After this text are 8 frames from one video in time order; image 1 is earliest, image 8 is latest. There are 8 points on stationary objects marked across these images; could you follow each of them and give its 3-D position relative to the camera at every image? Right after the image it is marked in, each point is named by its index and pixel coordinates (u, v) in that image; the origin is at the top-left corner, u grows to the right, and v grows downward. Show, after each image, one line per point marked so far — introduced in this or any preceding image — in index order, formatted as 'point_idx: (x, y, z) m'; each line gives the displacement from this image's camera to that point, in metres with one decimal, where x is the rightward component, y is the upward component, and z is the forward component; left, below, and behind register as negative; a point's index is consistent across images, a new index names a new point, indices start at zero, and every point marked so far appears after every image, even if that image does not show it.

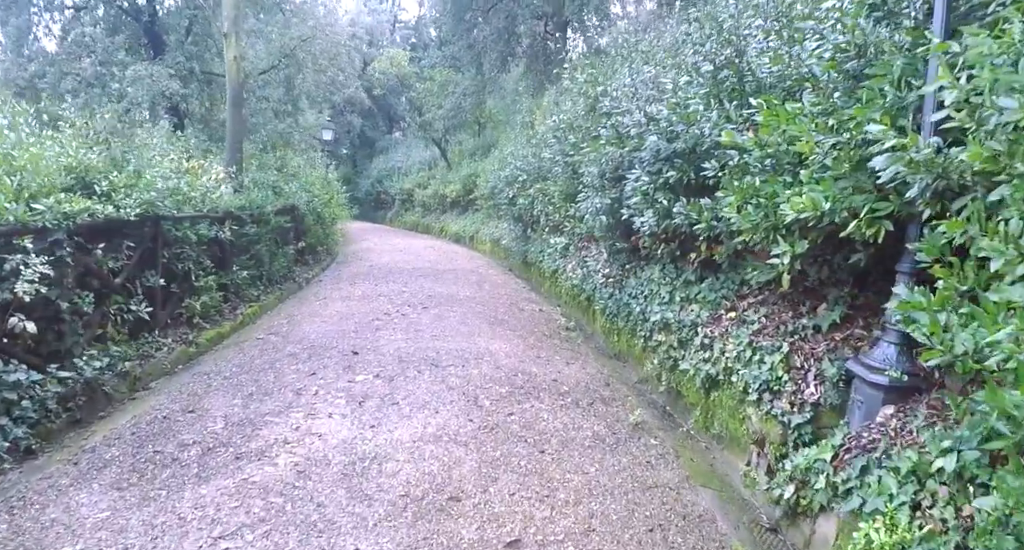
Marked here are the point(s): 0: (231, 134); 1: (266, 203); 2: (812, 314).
0: (-4.3, +2.2, +9.2) m
1: (-3.5, +1.0, +8.6) m
2: (+1.9, -0.2, +3.9) m
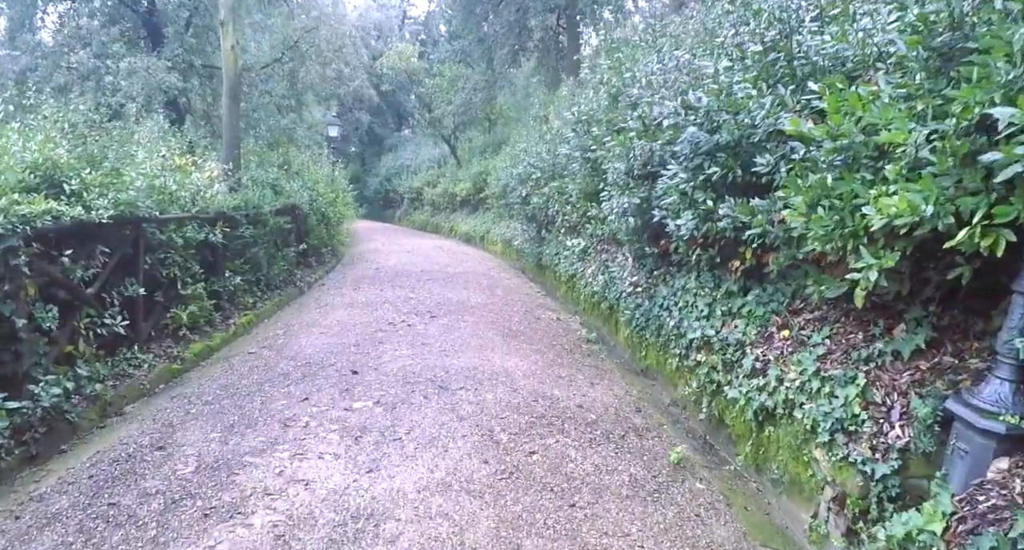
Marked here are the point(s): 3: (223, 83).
0: (-4.1, +2.1, +8.7) m
1: (-3.3, +0.9, +8.0) m
2: (+2.0, -0.3, +3.3) m
3: (-4.1, +2.7, +8.7) m
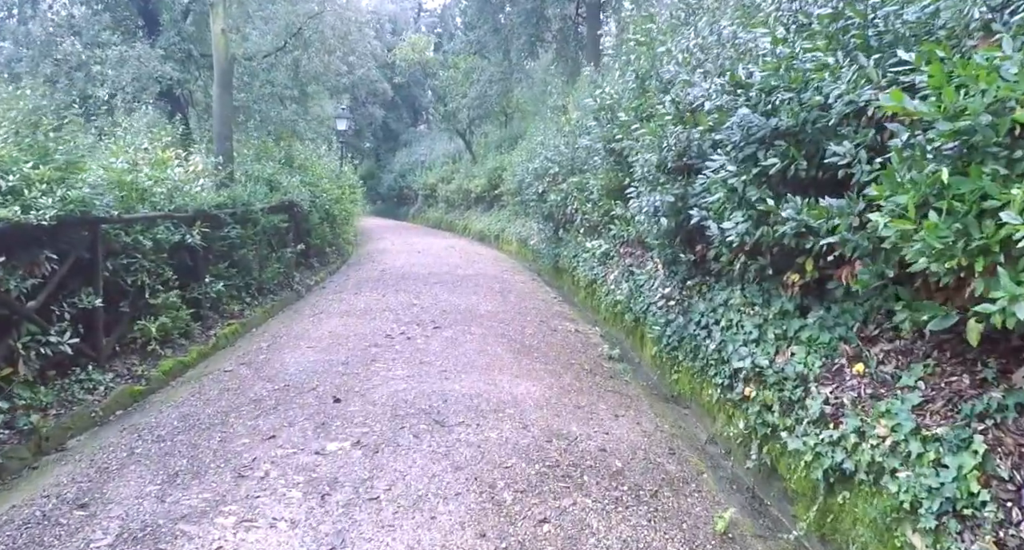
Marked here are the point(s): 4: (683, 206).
0: (-3.9, +2.1, +8.0) m
1: (-3.1, +0.9, +7.4) m
2: (+2.0, -0.4, +2.5) m
3: (-3.9, +2.7, +8.0) m
4: (+1.3, +0.5, +4.5) m
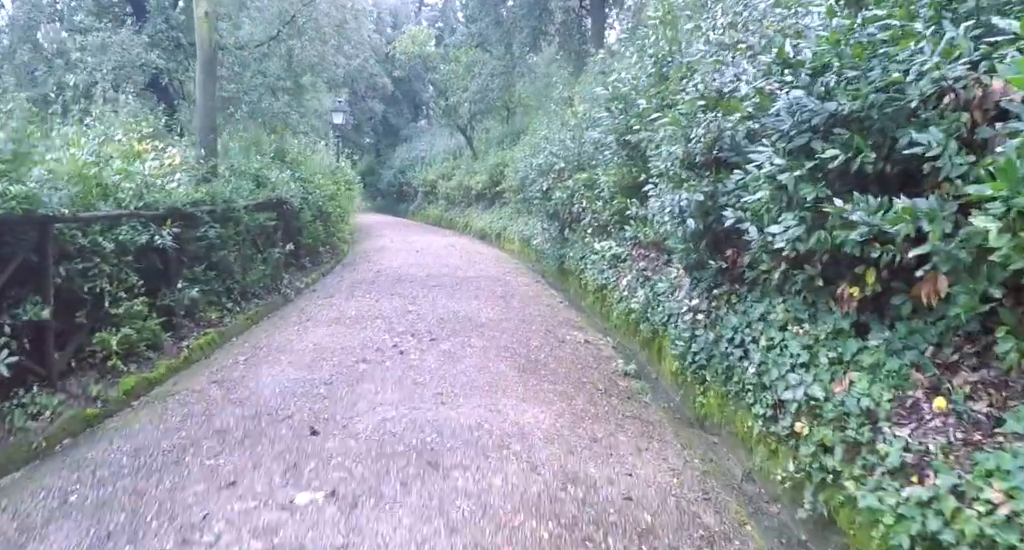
0: (-3.8, +2.1, +7.5) m
1: (-3.1, +0.9, +6.8) m
2: (+2.1, -0.5, +1.9) m
3: (-3.9, +2.7, +7.4) m
4: (+1.3, +0.4, +3.9) m
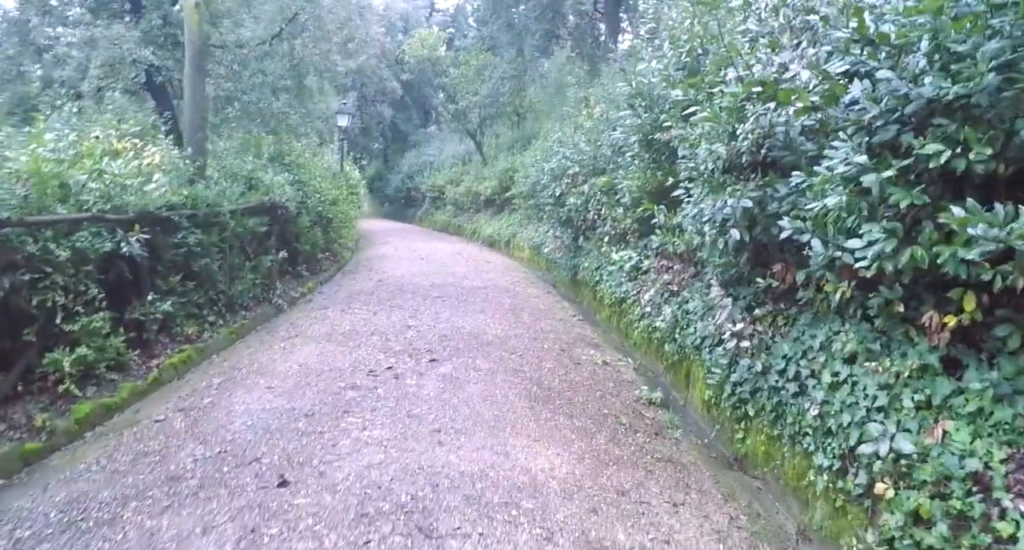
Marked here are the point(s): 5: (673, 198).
0: (-3.7, +1.9, +6.9) m
1: (-2.9, +0.8, +6.3) m
2: (+2.1, -0.6, +1.3) m
3: (-3.8, +2.6, +6.9) m
4: (+1.4, +0.3, +3.3) m
5: (+1.5, +0.7, +5.3) m
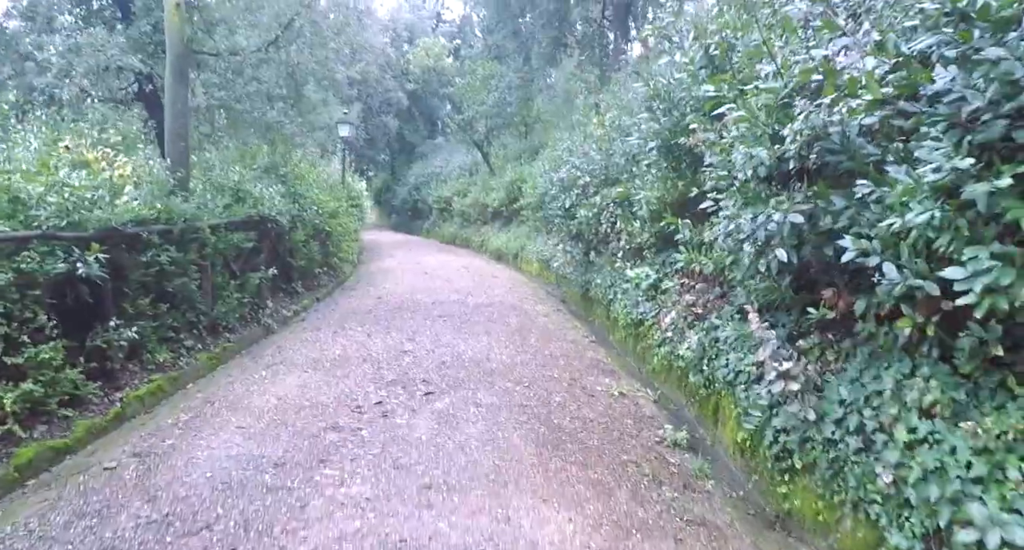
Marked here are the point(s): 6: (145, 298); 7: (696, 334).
0: (-3.6, +1.8, +6.5) m
1: (-2.9, +0.6, +5.8) m
2: (+2.1, -0.7, +0.7) m
3: (-3.7, +2.4, +6.5) m
4: (+1.4, +0.2, +2.8) m
5: (+1.6, +0.5, +4.8) m
6: (-2.9, -0.2, +4.8) m
7: (+1.3, -0.4, +4.3) m
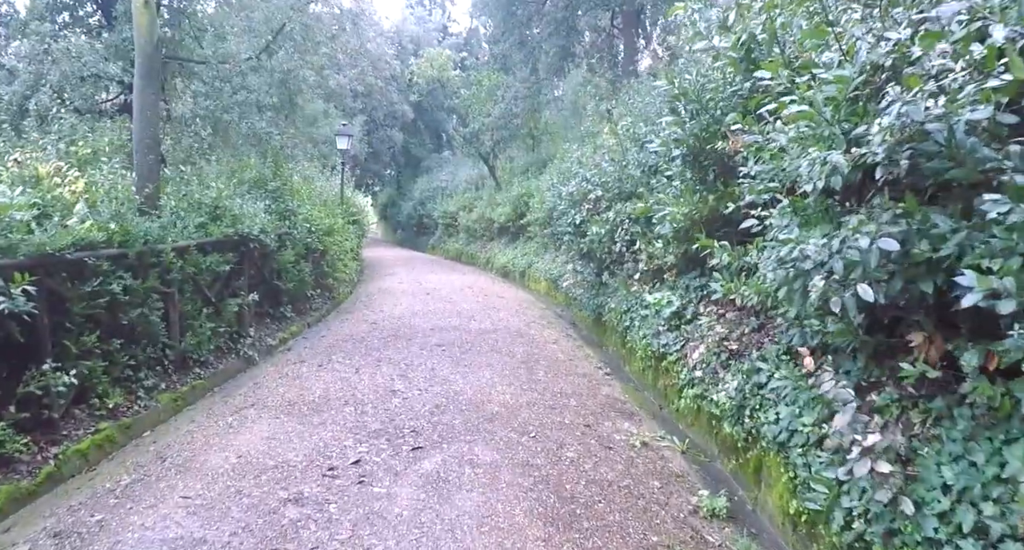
0: (-3.6, +1.5, +5.9) m
1: (-2.9, +0.3, +5.2) m
2: (+2.1, -0.8, 0.0) m
3: (-3.6, +2.1, +5.9) m
4: (+1.4, 0.0, +2.1) m
5: (+1.6, +0.3, +4.1) m
6: (-2.8, -0.4, +4.2) m
7: (+1.3, -0.6, +3.7) m
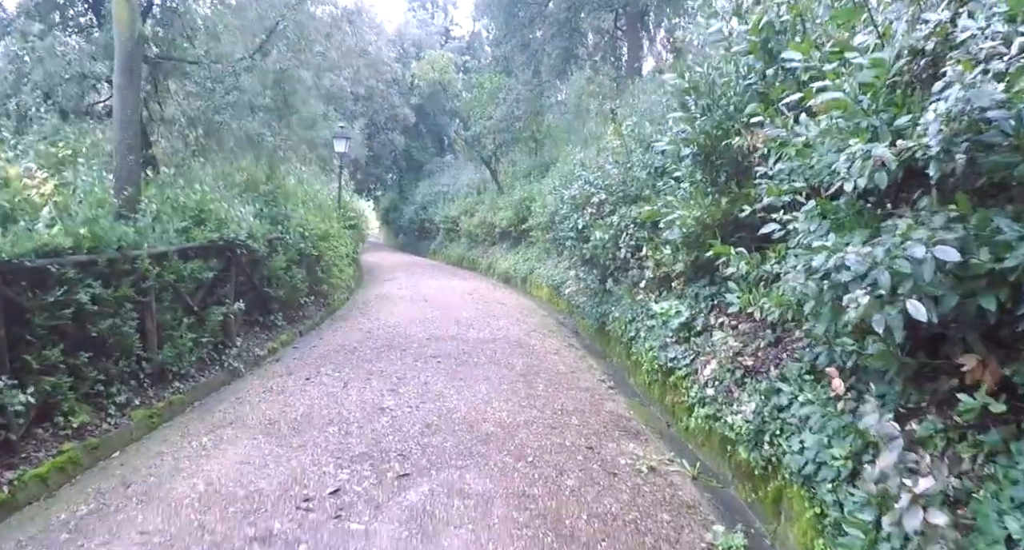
0: (-3.6, +1.4, +5.6) m
1: (-2.9, +0.3, +4.9) m
2: (+2.0, -0.8, -0.3) m
3: (-3.7, +2.0, +5.7) m
4: (+1.3, 0.0, +1.8) m
5: (+1.6, +0.2, +3.8) m
6: (-2.9, -0.5, +3.9) m
7: (+1.3, -0.7, +3.3) m
